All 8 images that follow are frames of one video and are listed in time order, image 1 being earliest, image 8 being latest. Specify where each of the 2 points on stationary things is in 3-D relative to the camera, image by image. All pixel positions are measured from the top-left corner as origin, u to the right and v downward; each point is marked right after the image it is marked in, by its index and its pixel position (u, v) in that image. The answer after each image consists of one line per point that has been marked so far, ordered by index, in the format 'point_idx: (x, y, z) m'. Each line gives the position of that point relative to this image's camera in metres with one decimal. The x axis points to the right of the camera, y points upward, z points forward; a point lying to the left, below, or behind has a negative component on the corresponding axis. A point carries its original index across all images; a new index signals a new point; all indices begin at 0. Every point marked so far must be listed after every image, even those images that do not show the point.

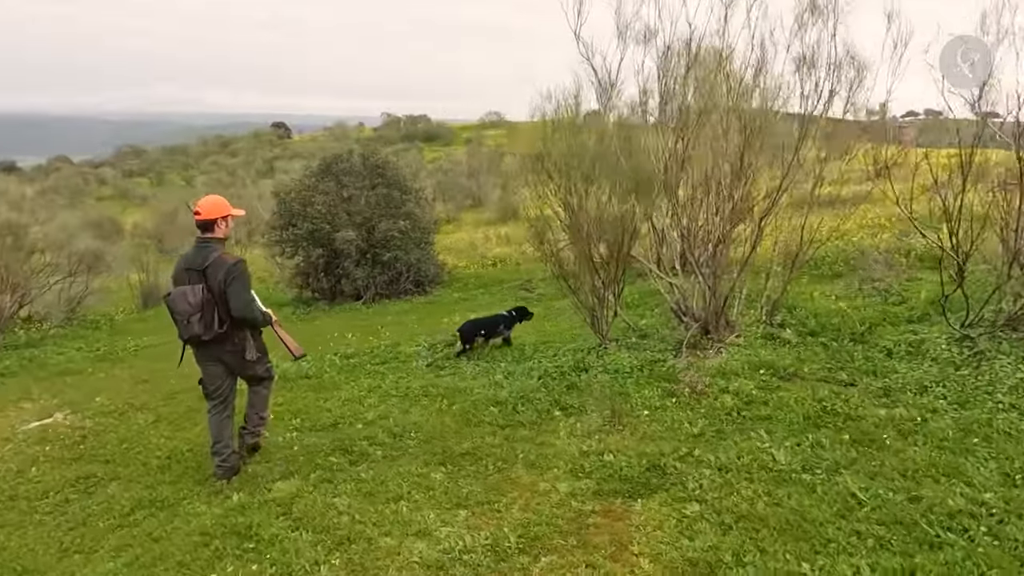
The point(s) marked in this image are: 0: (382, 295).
0: (-3.5, -0.2, +17.8) m
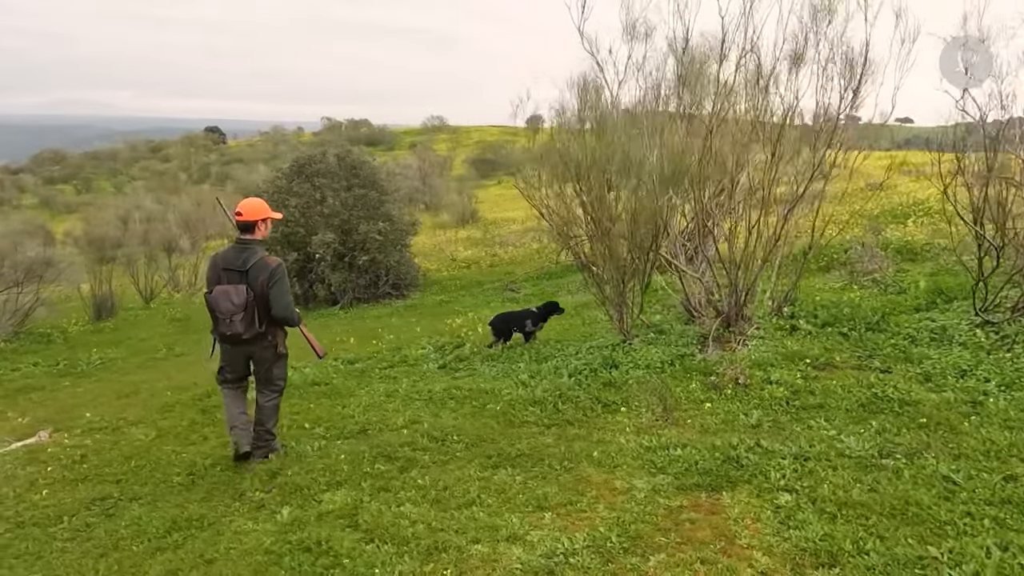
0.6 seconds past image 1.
0: (-4.0, -0.3, +17.3) m
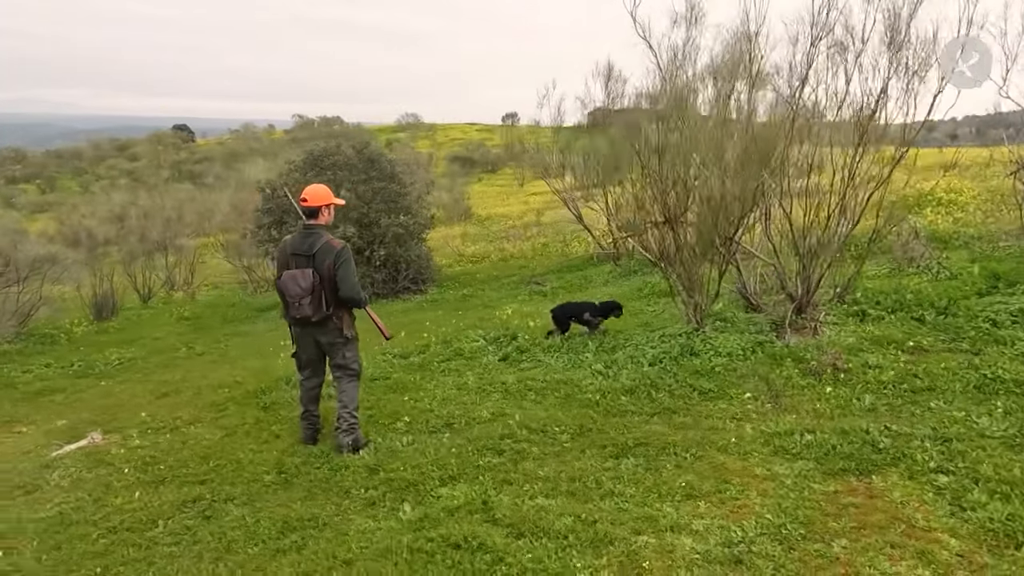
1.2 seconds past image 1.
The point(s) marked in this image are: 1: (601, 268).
0: (-3.4, -0.2, +16.9) m
1: (+2.2, +0.5, +16.3) m
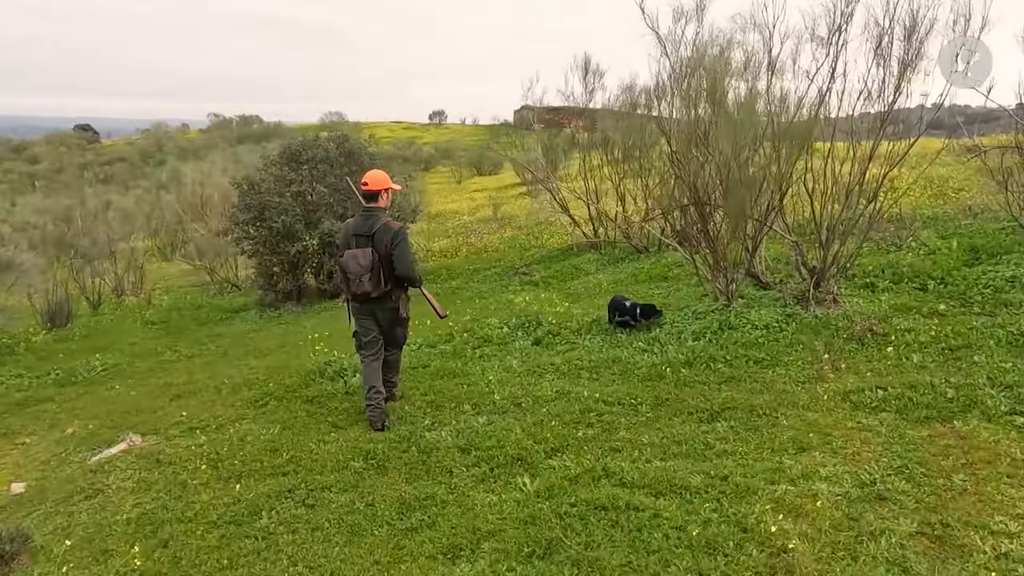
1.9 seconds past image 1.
0: (-3.7, -0.1, +16.7) m
1: (+1.9, +0.8, +16.7) m
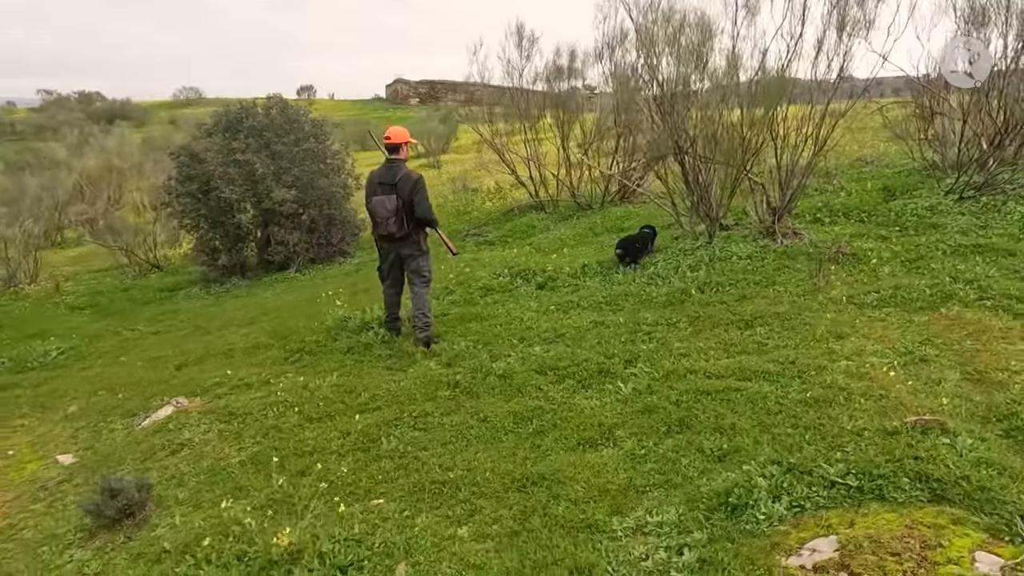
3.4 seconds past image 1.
0: (-4.9, +0.7, +16.5) m
1: (+0.5, +1.9, +17.5) m
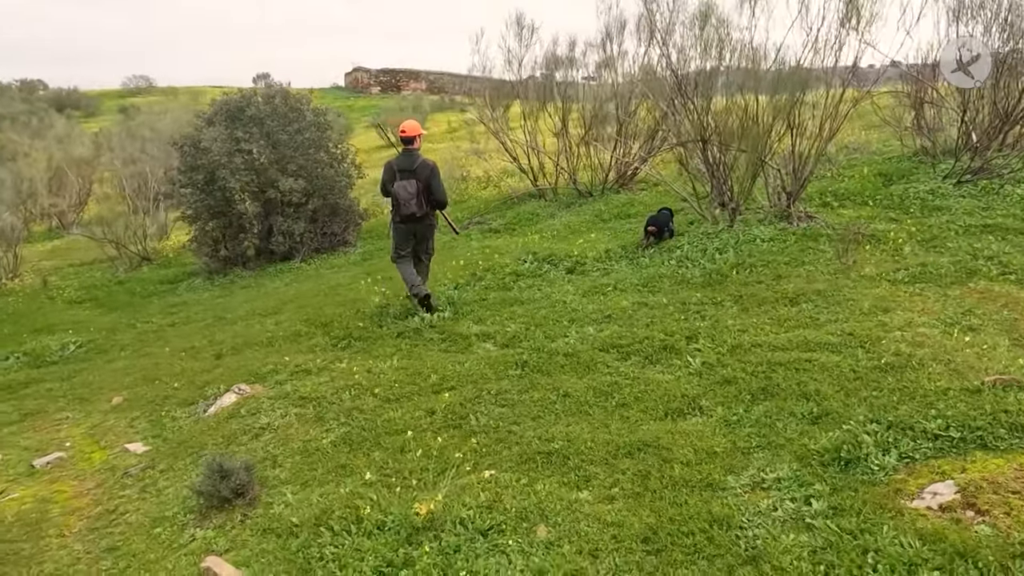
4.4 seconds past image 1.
0: (-4.8, +0.9, +16.5) m
1: (+0.6, +2.2, +17.8) m
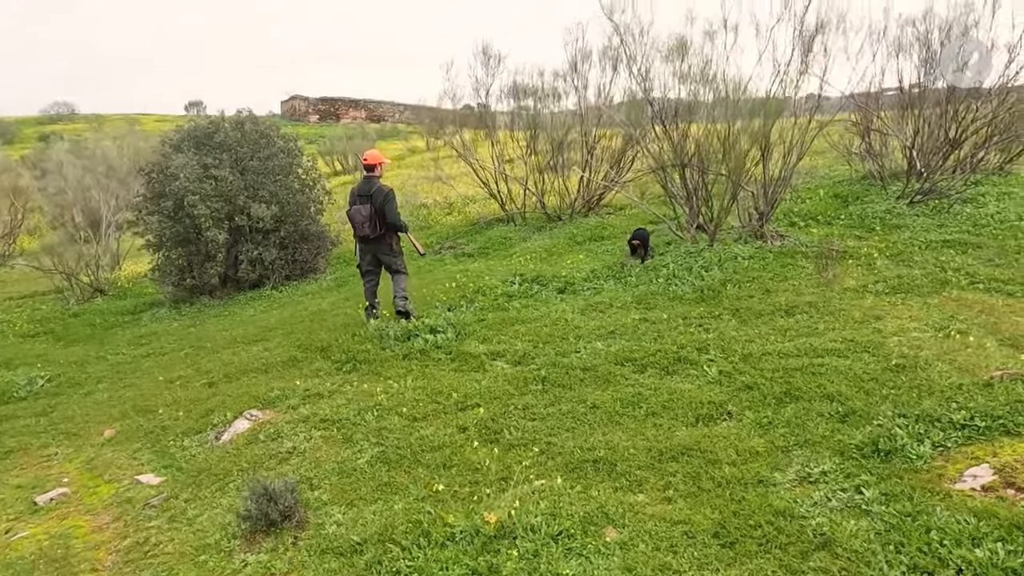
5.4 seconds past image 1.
0: (-5.4, +0.3, +16.2) m
1: (-0.3, +1.6, +18.1) m
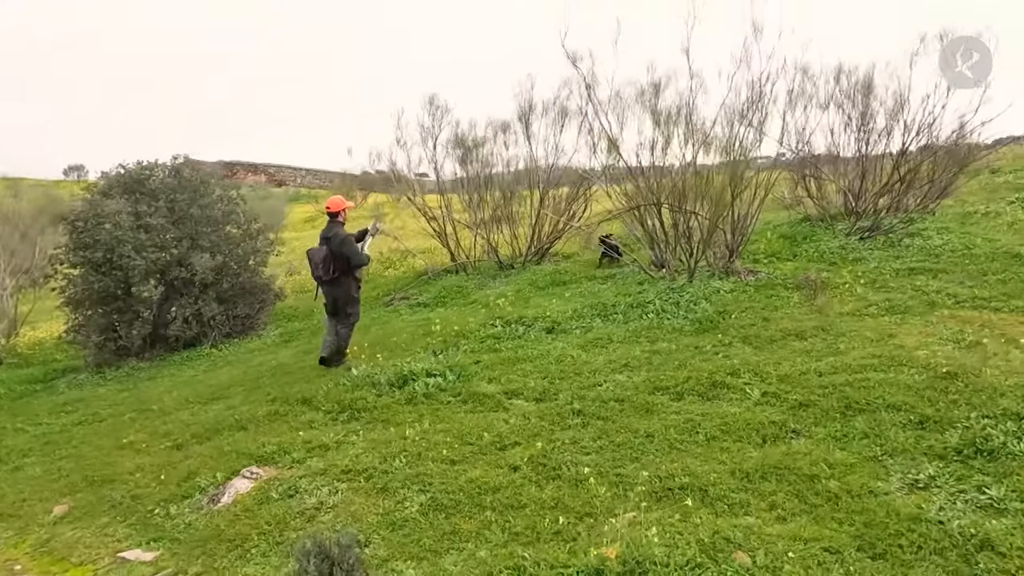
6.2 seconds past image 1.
0: (-6.3, -1.0, +14.9) m
1: (-1.5, +0.3, +17.6) m
